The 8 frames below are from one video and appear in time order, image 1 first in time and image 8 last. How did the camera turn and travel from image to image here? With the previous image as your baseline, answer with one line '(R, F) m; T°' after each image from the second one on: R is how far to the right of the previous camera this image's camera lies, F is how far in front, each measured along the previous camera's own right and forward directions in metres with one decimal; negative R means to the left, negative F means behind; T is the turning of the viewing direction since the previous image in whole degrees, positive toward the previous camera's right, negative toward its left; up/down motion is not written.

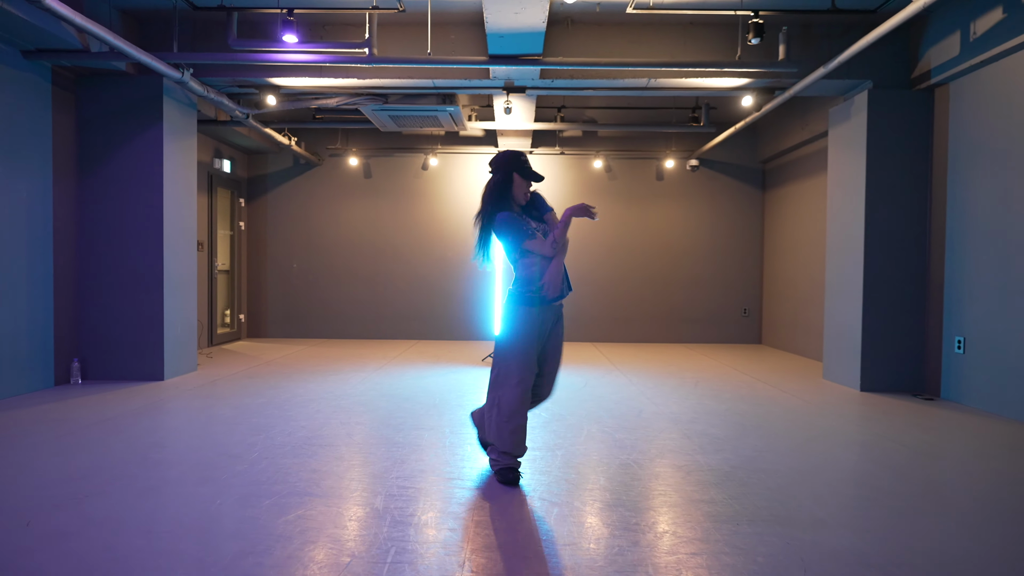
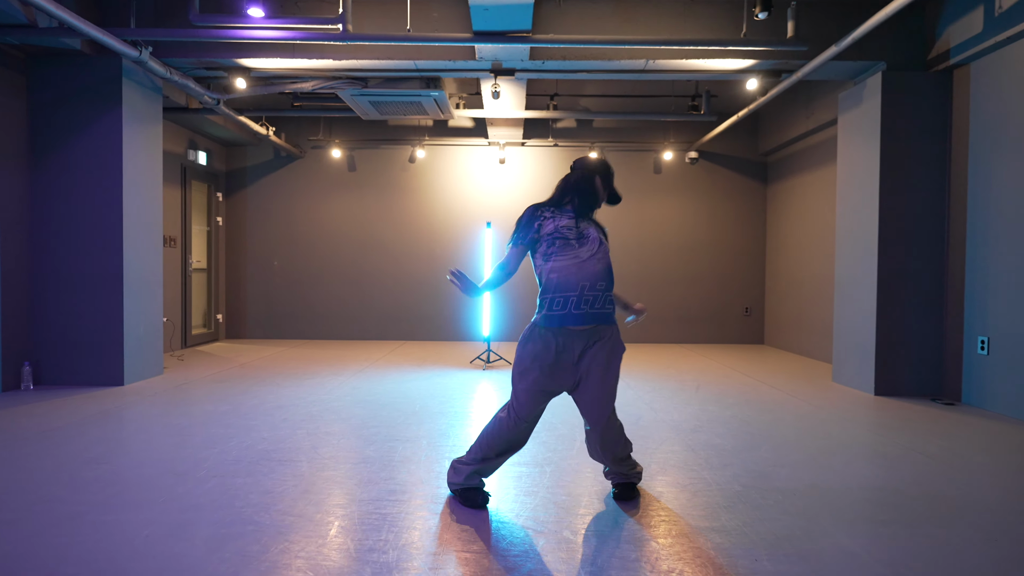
(+0.1, +0.3) m; 0°
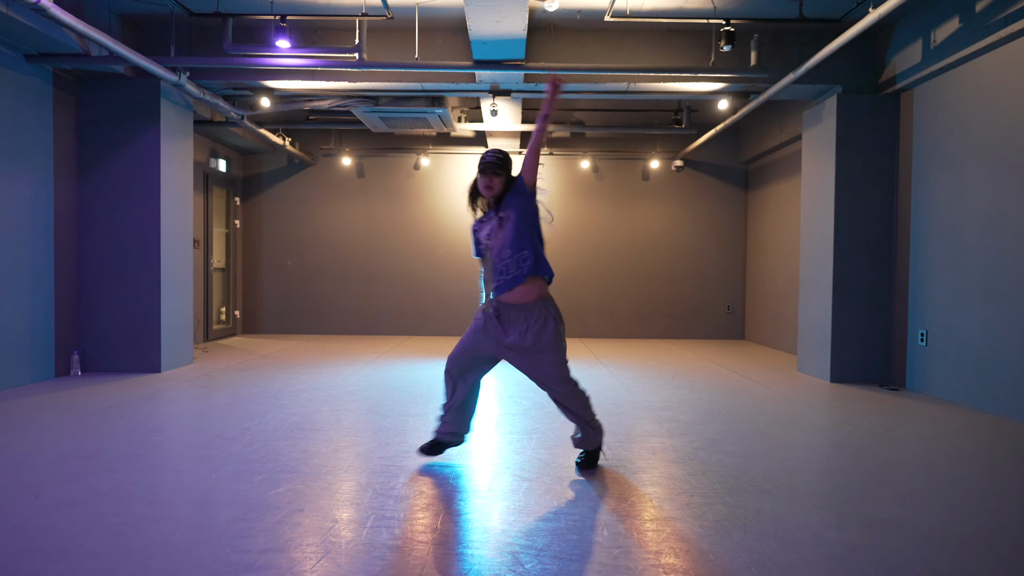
(0.0, -0.5) m; 0°
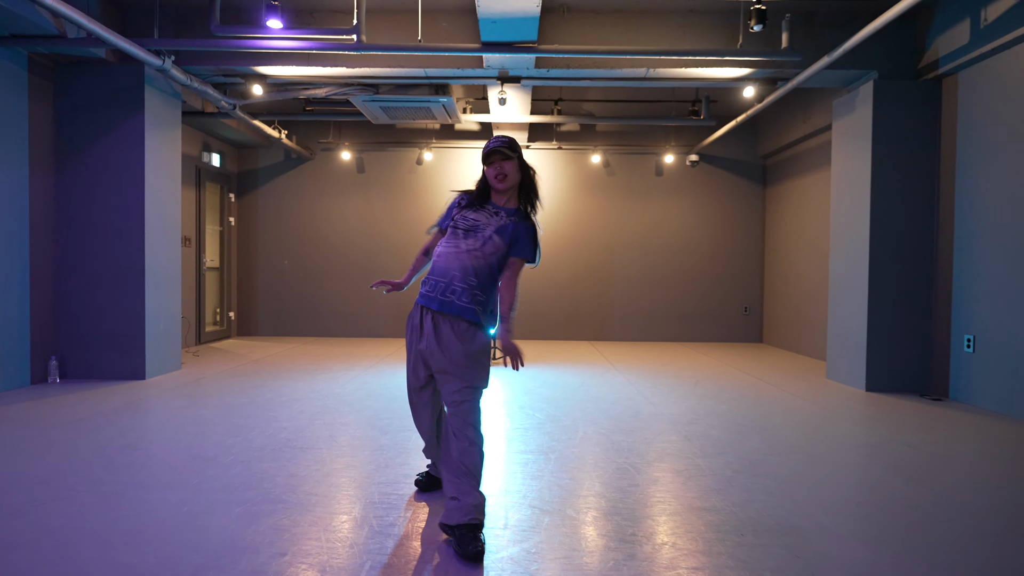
(-0.1, +0.3) m; 0°
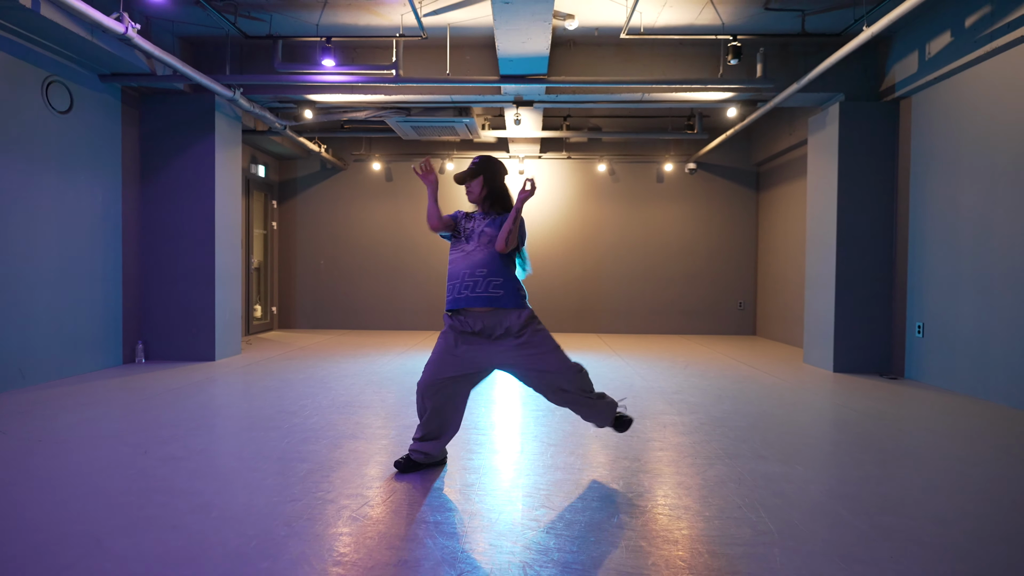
(0.0, -0.8) m; -1°
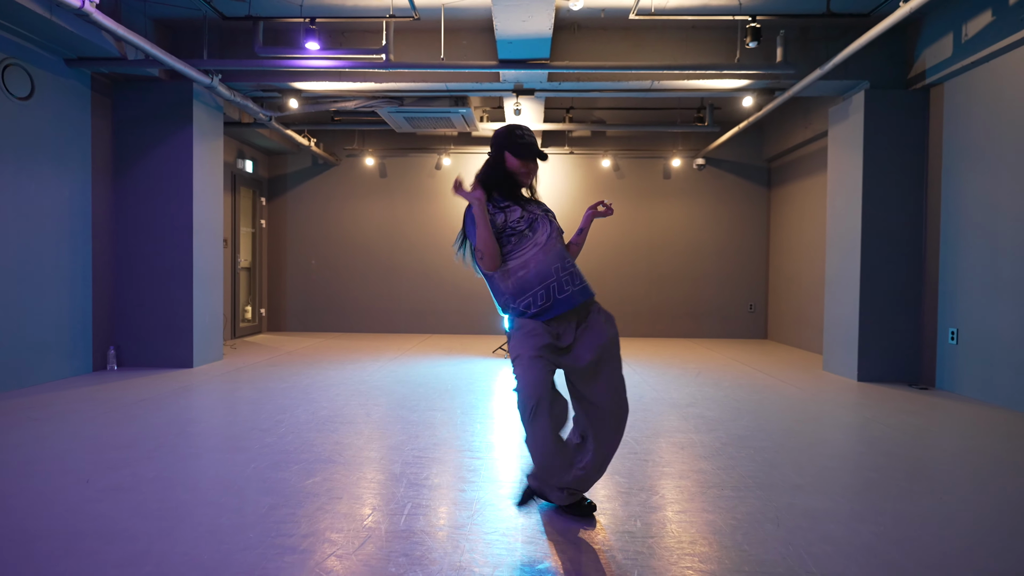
(0.0, +0.4) m; 0°
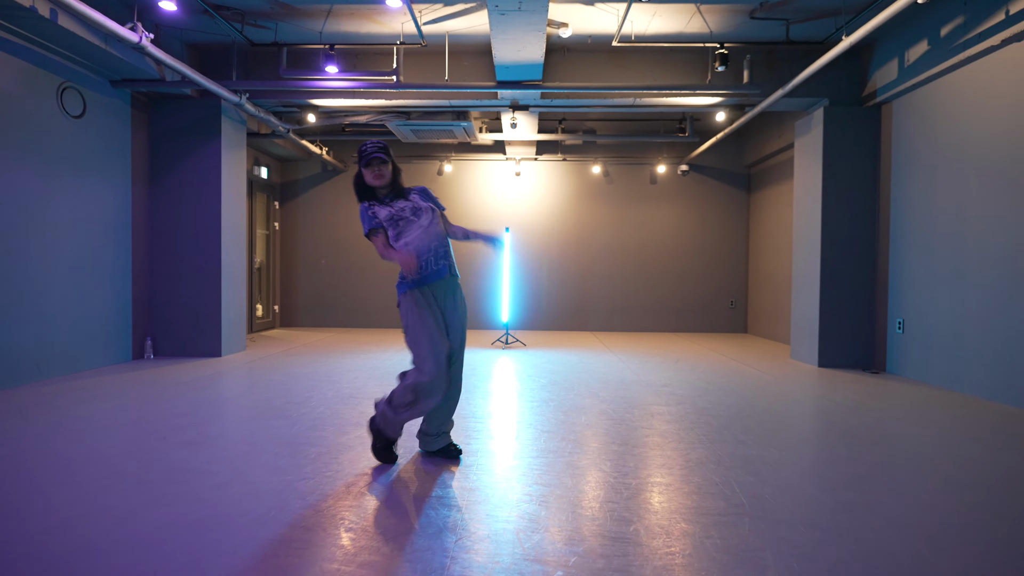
(0.0, -0.6) m; 0°
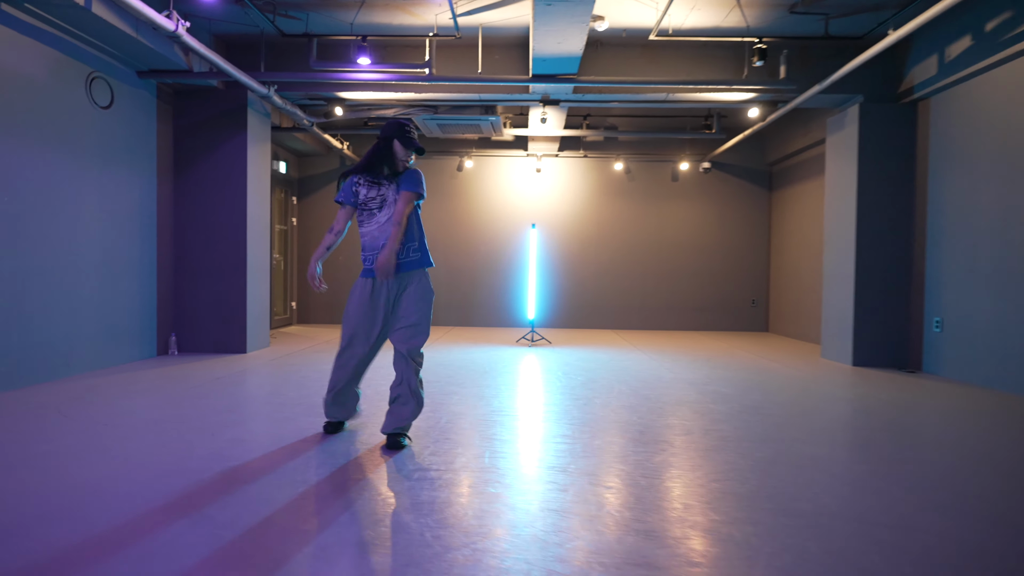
(-0.3, +0.1) m; 0°
